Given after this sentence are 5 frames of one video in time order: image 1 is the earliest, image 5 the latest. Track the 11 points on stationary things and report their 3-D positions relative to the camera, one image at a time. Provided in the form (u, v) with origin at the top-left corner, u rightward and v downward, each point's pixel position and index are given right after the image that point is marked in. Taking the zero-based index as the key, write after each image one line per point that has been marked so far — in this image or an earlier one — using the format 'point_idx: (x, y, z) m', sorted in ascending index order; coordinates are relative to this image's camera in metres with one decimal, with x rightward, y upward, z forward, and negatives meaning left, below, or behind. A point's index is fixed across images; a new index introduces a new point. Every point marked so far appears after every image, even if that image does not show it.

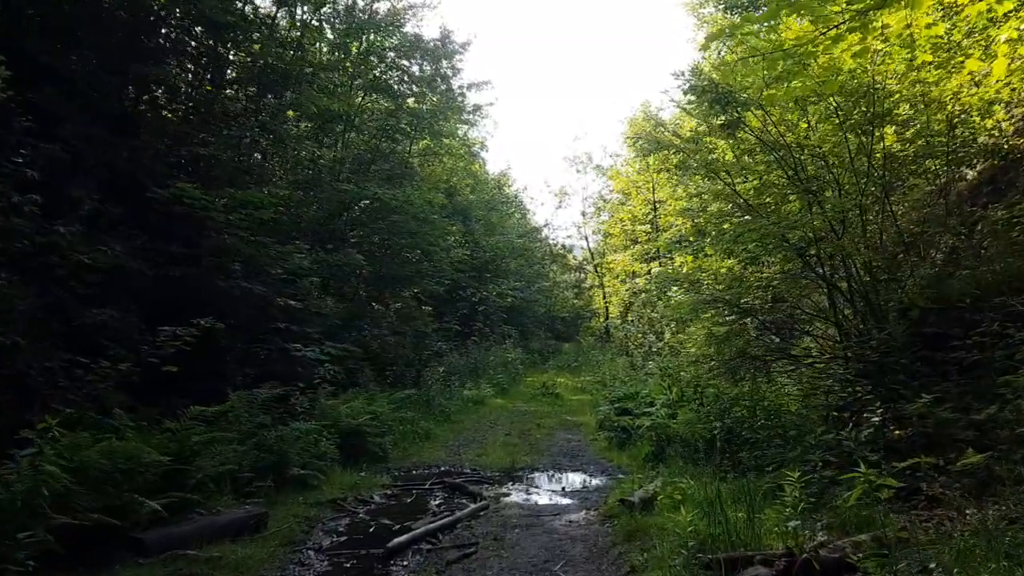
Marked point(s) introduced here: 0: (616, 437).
0: (+1.5, -2.1, +10.6) m
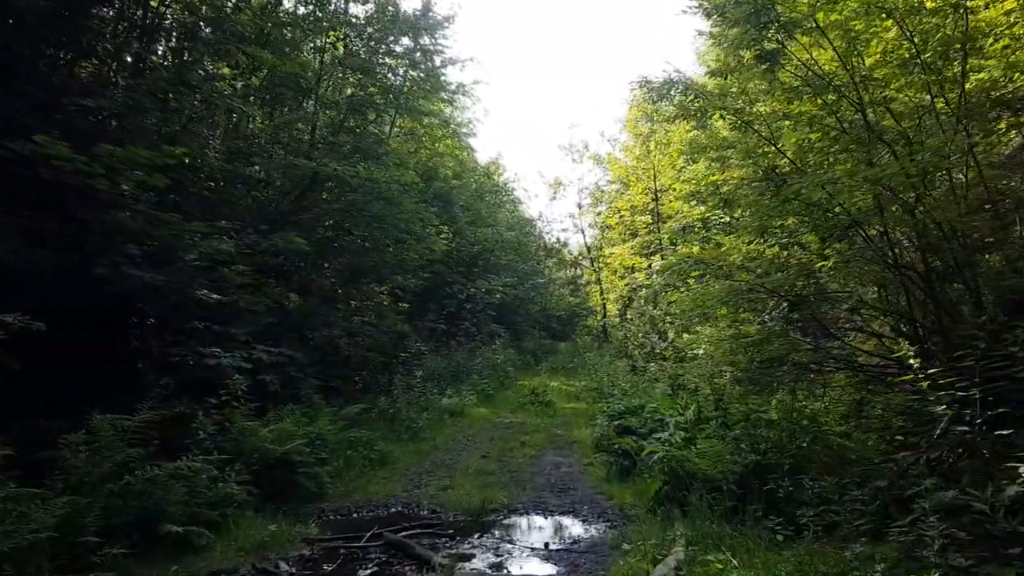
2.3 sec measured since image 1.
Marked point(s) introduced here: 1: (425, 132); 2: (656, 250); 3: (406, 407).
0: (+1.2, -2.0, +8.5) m
1: (-2.3, +4.1, +19.6) m
2: (+3.7, +0.9, +19.1) m
3: (-1.8, -2.0, +12.5) m
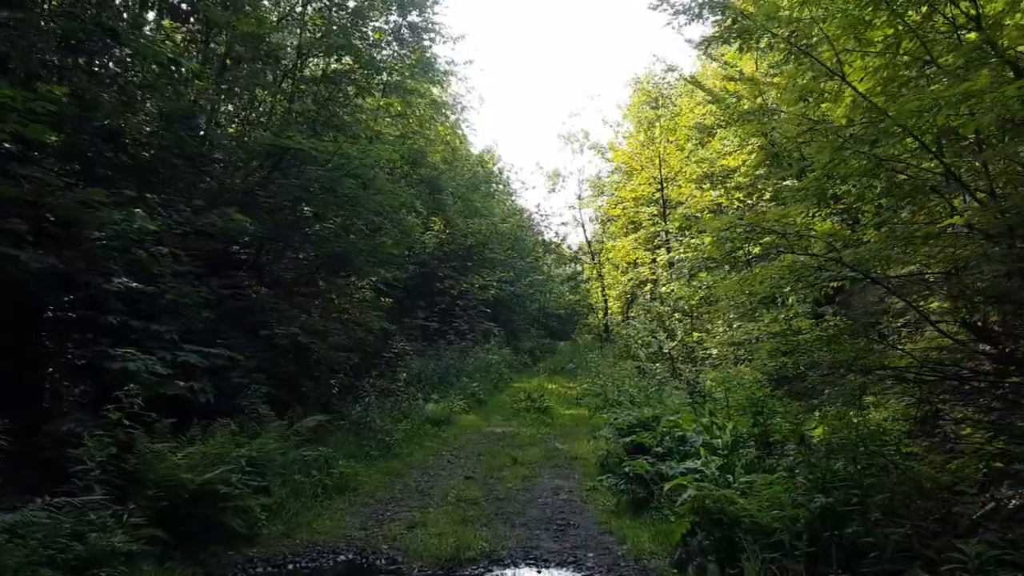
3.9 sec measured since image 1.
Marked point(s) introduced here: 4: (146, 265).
0: (+1.1, -1.9, +6.8) m
1: (-2.4, +4.2, +18.0) m
2: (+3.5, +1.1, +17.5) m
3: (-1.9, -1.9, +10.8) m
4: (-3.7, +0.2, +7.5) m
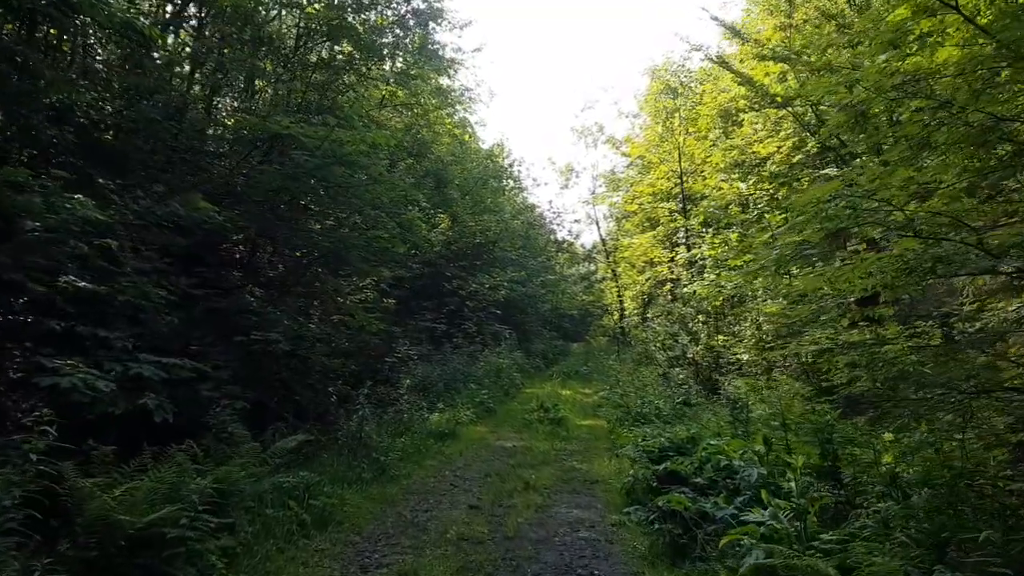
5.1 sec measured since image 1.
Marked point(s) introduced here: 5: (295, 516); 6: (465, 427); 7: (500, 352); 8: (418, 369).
0: (+1.2, -1.9, +5.7) m
1: (-2.1, +4.2, +16.9) m
2: (+3.8, +1.1, +16.3) m
3: (-1.8, -1.9, +9.7) m
4: (-3.6, +0.2, +6.5) m
5: (-1.8, -1.9, +6.4) m
6: (-0.7, -2.2, +11.8) m
7: (-0.3, -1.7, +19.3) m
8: (-1.8, -1.6, +14.5) m
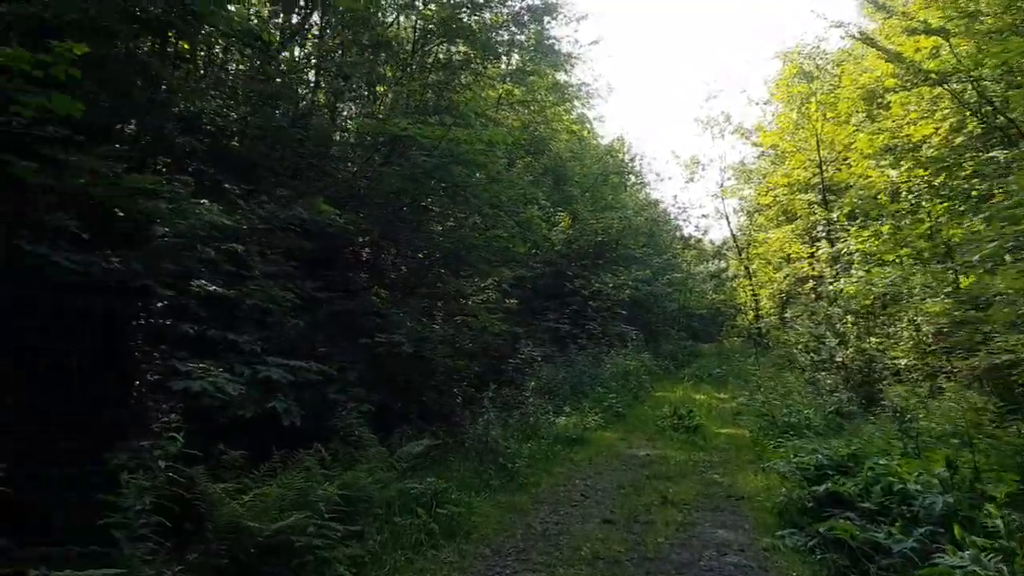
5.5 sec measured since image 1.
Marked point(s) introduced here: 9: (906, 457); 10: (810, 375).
0: (+2.1, -1.9, +5.0) m
1: (+0.6, +4.2, +16.6) m
2: (+6.4, +1.1, +15.0) m
3: (-0.1, -1.9, +9.4) m
4: (-2.5, +0.2, +6.5) m
5: (-0.7, -1.9, +6.1) m
6: (+1.2, -2.2, +11.4) m
7: (+2.8, -1.6, +18.6) m
8: (+0.6, -1.6, +14.2) m
9: (+3.3, -1.4, +6.5) m
10: (+4.9, -1.3, +11.7) m
